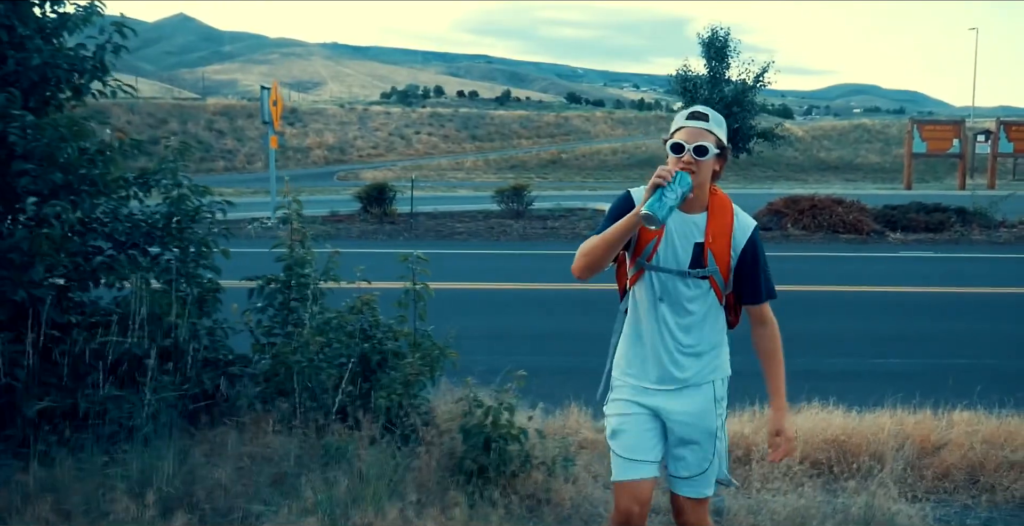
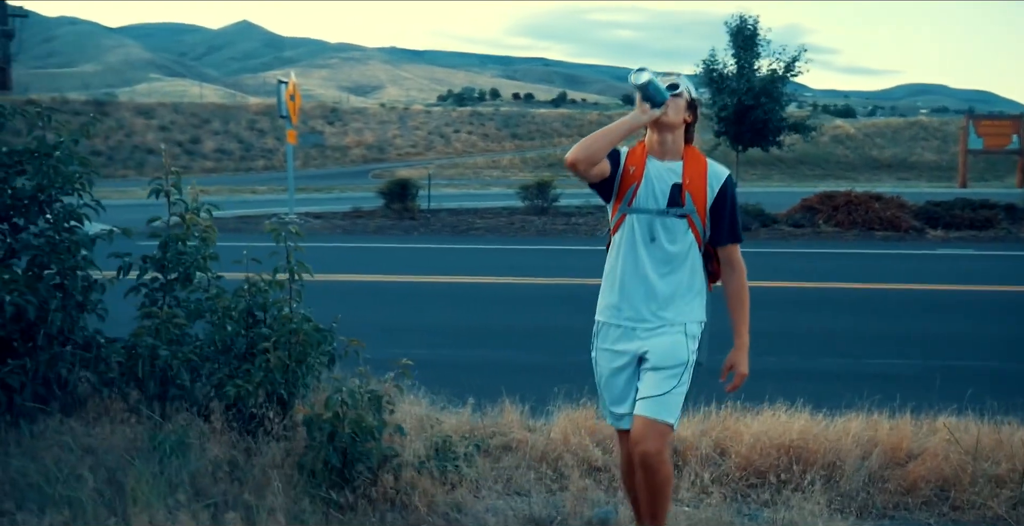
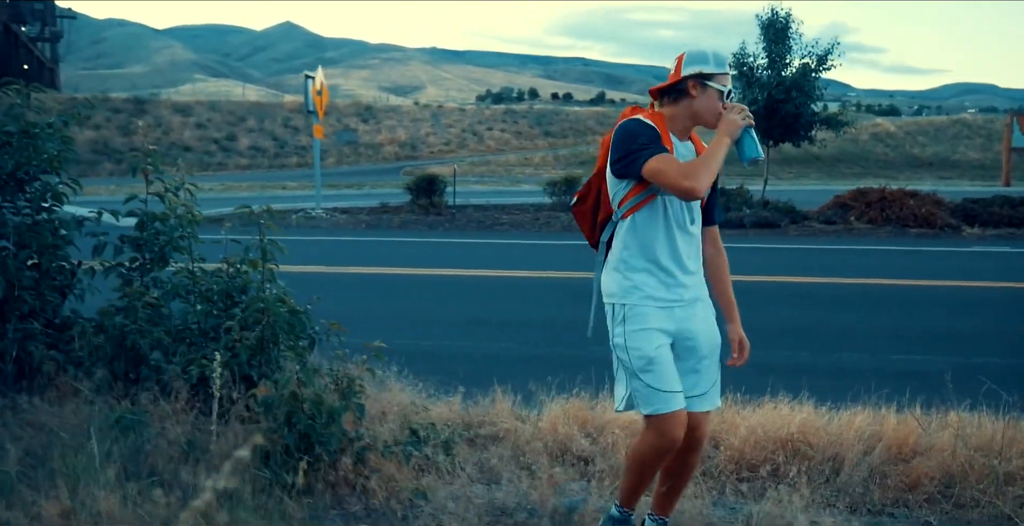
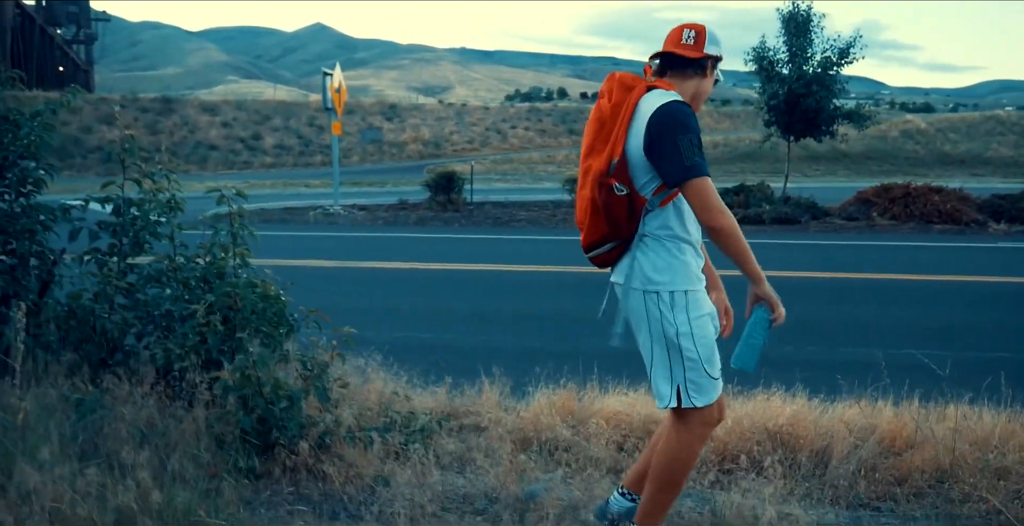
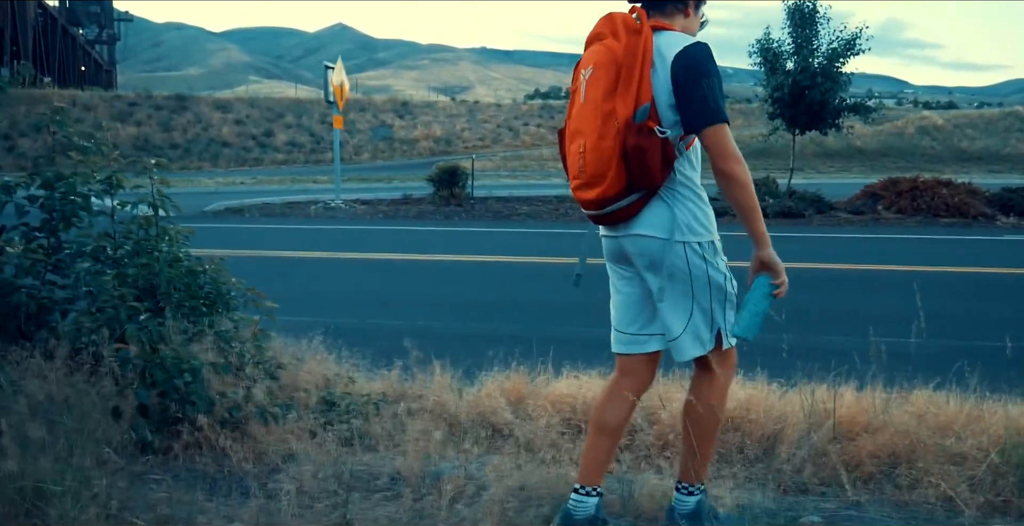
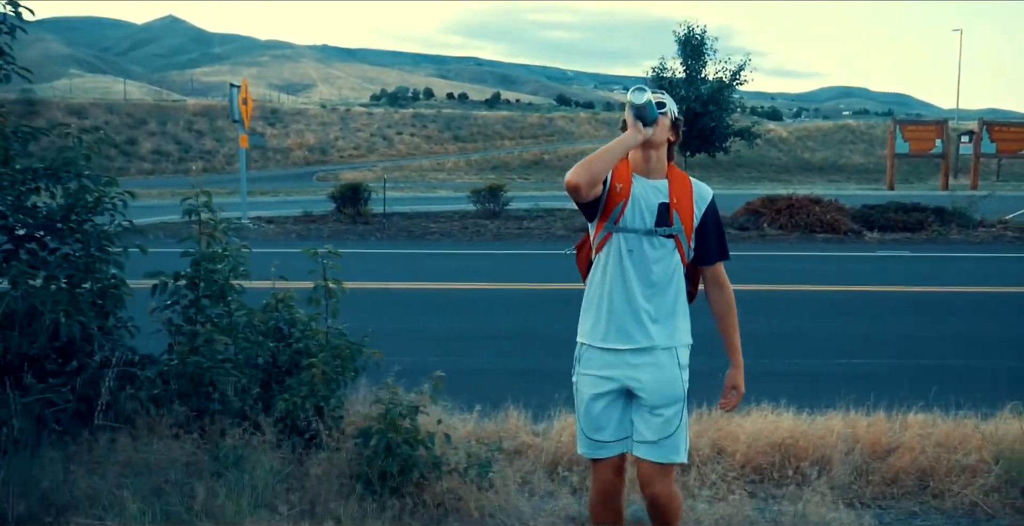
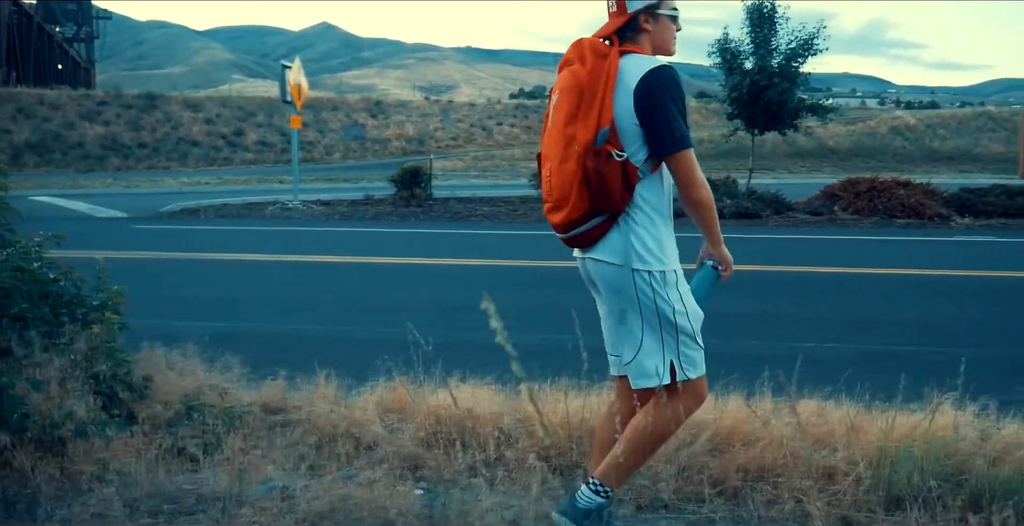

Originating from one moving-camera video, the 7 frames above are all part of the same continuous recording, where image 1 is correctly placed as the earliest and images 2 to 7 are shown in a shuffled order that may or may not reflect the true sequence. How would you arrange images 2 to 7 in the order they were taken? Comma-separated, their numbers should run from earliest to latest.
6, 2, 3, 4, 5, 7
